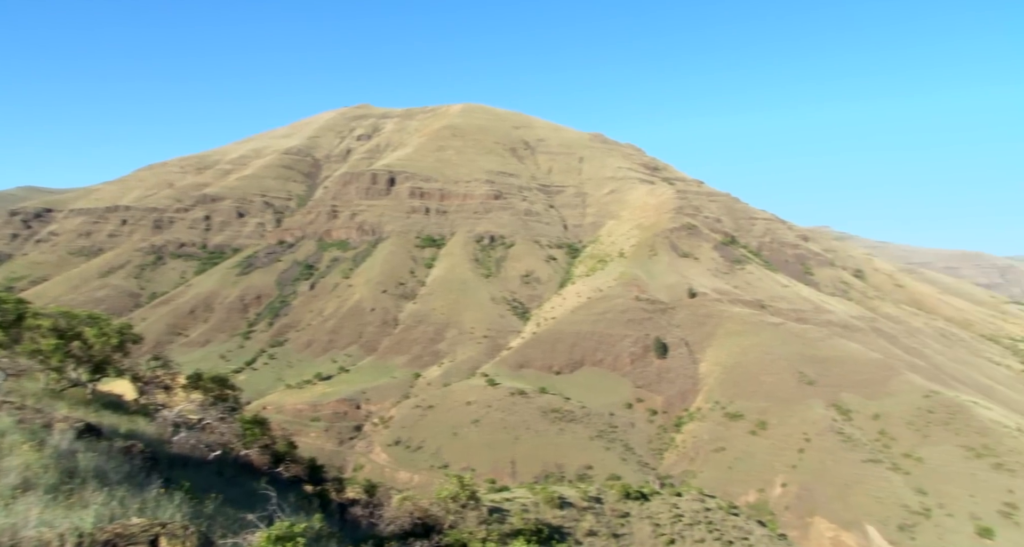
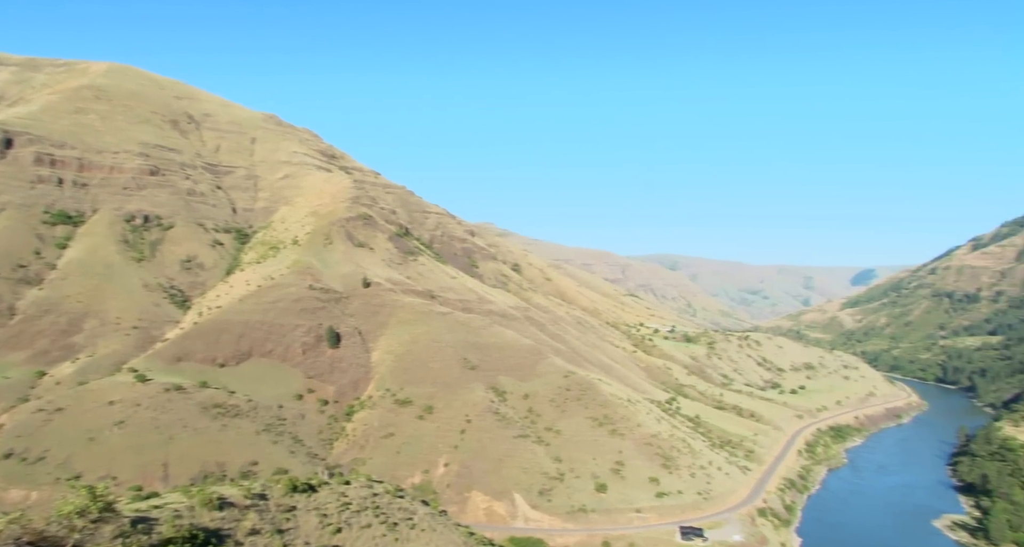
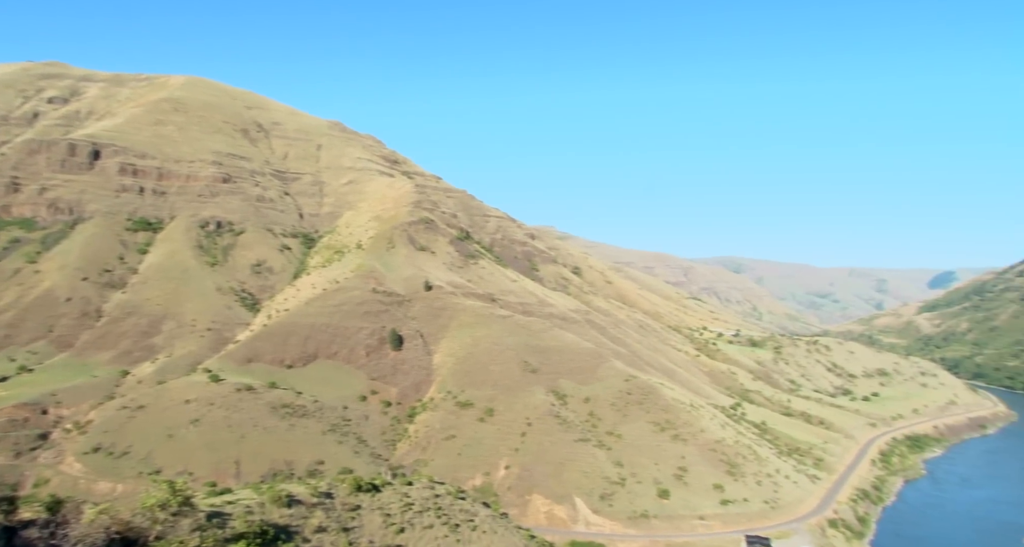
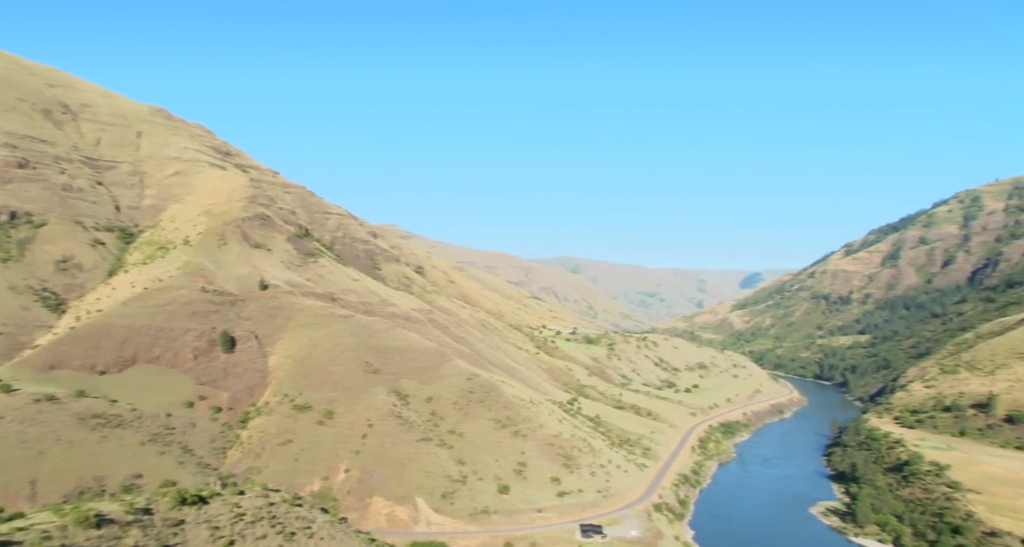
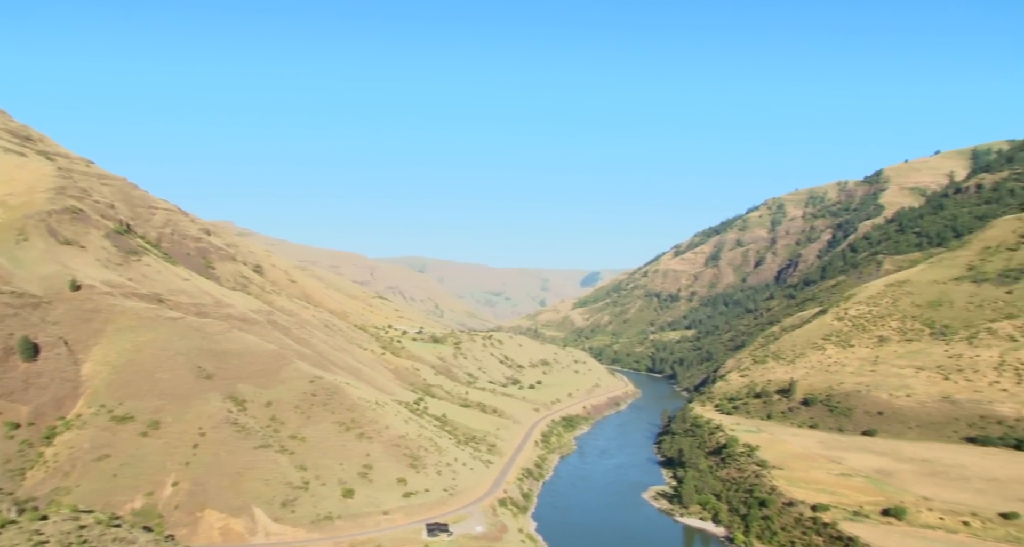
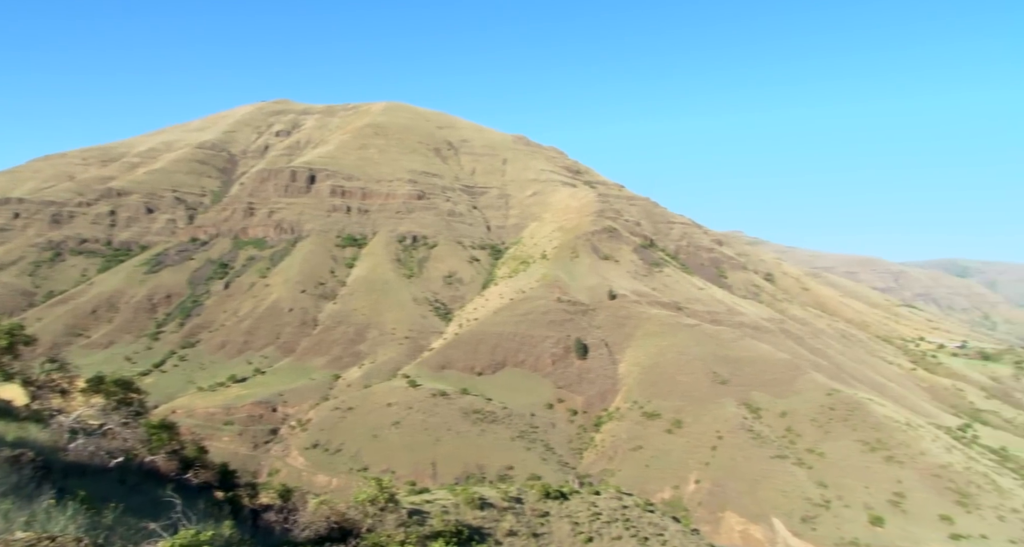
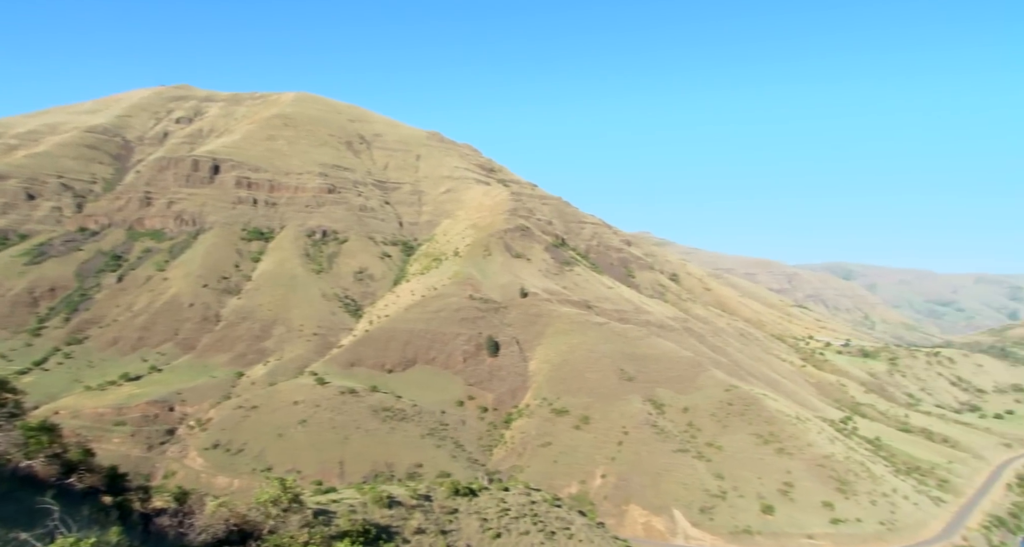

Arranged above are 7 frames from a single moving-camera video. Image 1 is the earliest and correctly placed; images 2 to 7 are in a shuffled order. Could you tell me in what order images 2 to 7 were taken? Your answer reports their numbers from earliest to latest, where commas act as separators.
6, 7, 3, 2, 4, 5
